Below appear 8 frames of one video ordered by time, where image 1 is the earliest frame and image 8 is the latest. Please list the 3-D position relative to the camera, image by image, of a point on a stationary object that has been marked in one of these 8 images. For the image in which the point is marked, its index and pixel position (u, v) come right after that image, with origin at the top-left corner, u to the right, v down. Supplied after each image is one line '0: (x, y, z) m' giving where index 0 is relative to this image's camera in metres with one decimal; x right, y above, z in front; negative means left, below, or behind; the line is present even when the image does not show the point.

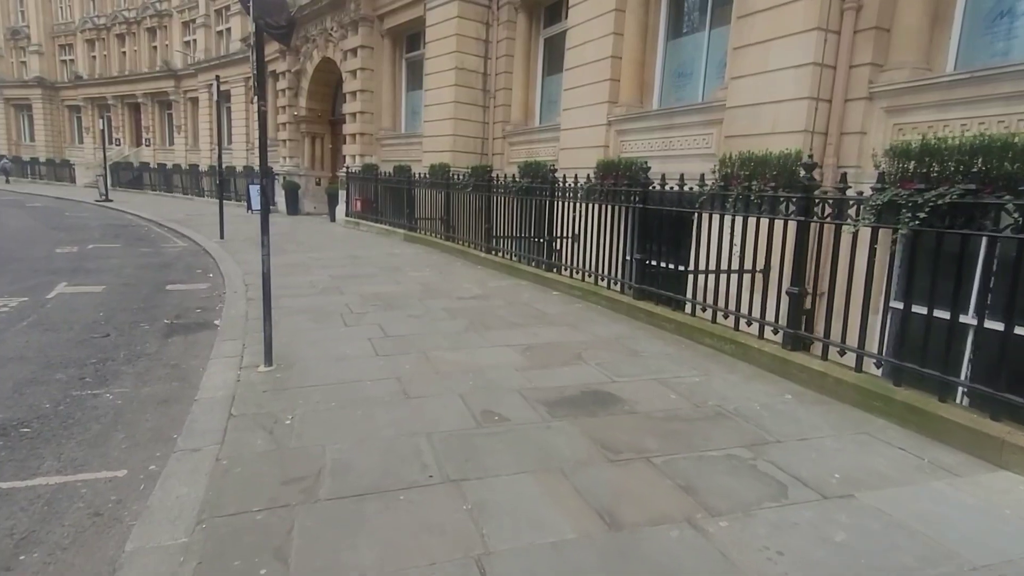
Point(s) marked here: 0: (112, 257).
0: (-7.6, +0.6, +11.8) m
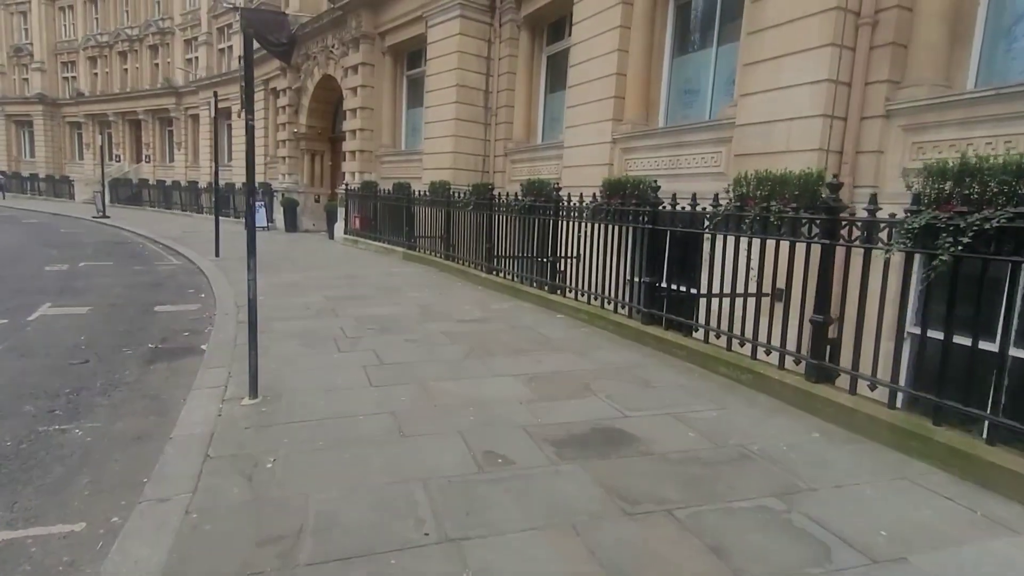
0: (-7.5, +0.2, +11.5) m
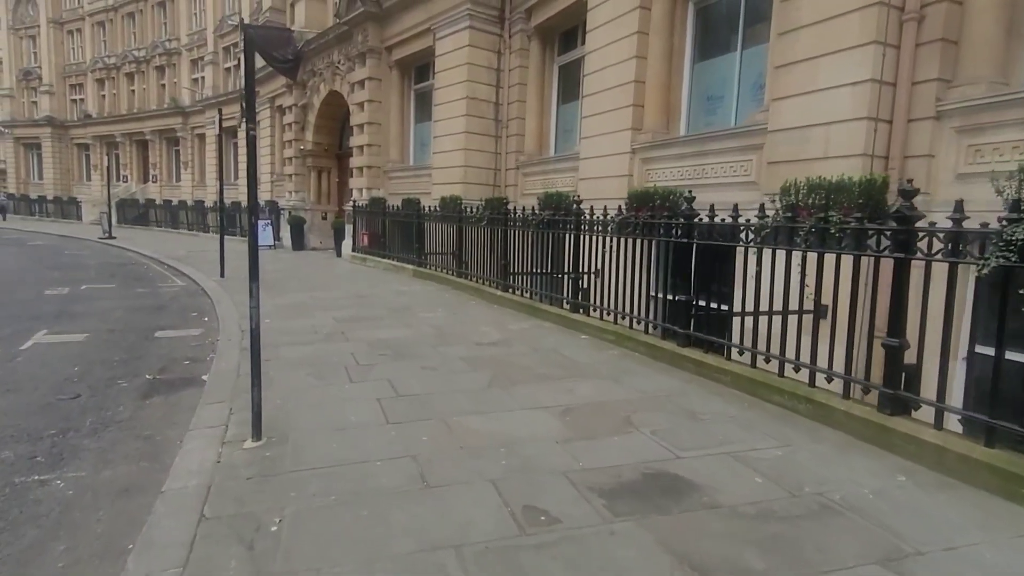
0: (-7.2, -0.2, +11.1) m
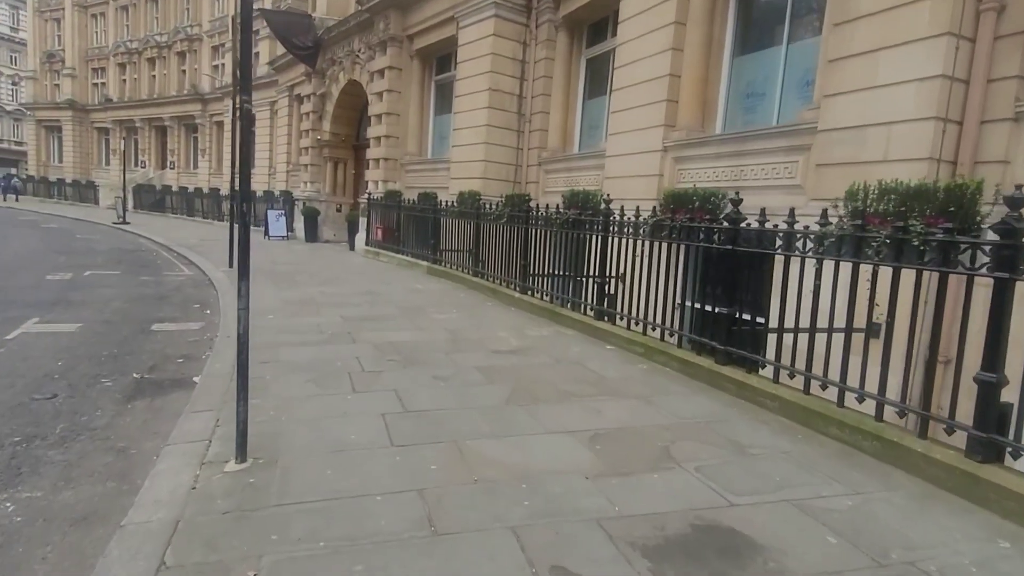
0: (-6.9, 0.0, +10.7) m
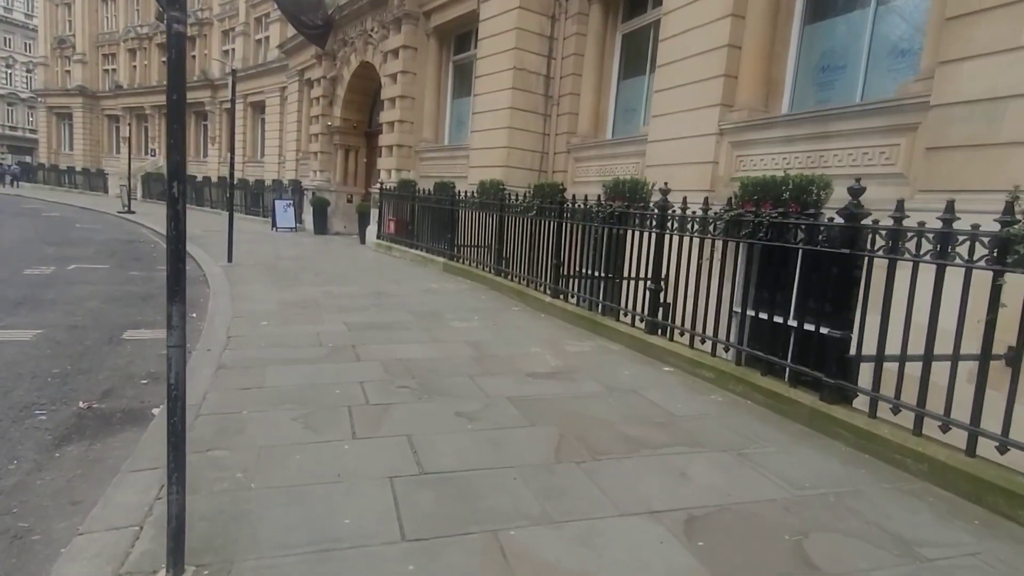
0: (-6.5, +0.1, +9.6) m
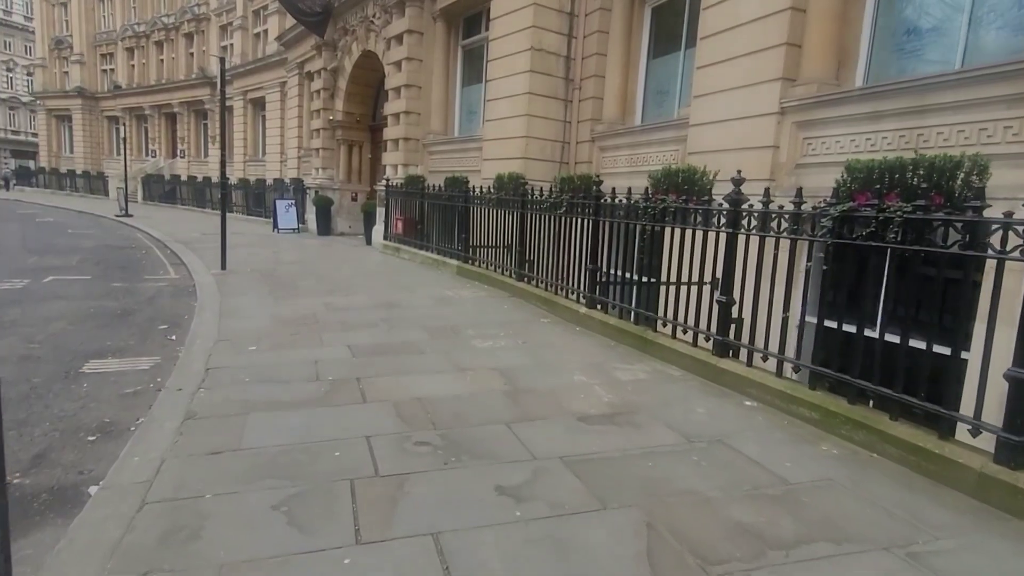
0: (-6.2, -0.1, +8.5) m
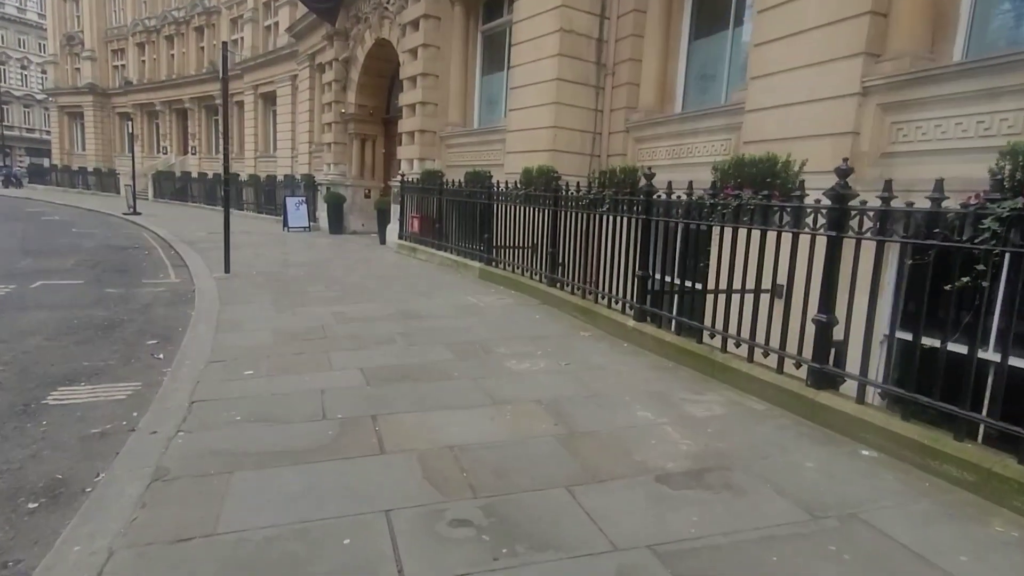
0: (-5.8, -0.2, +7.7) m
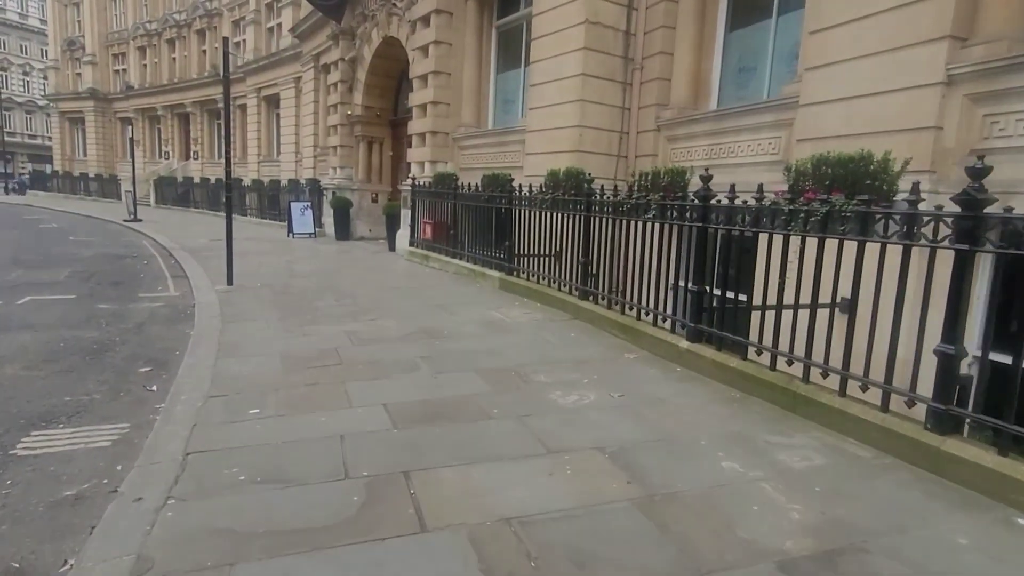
0: (-5.4, -0.4, +7.0) m
